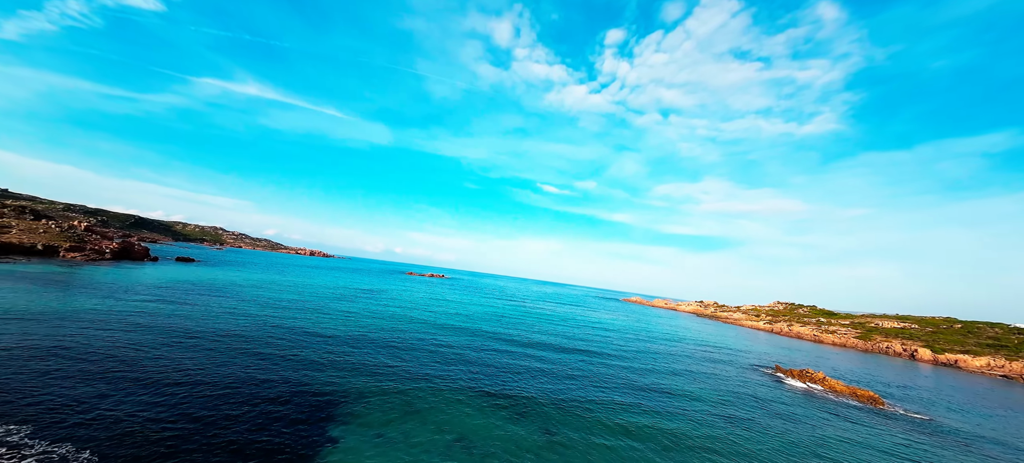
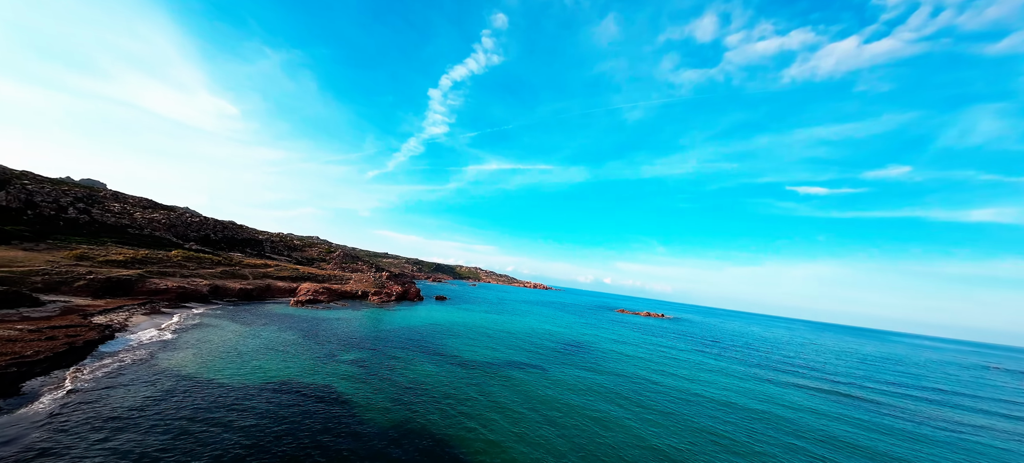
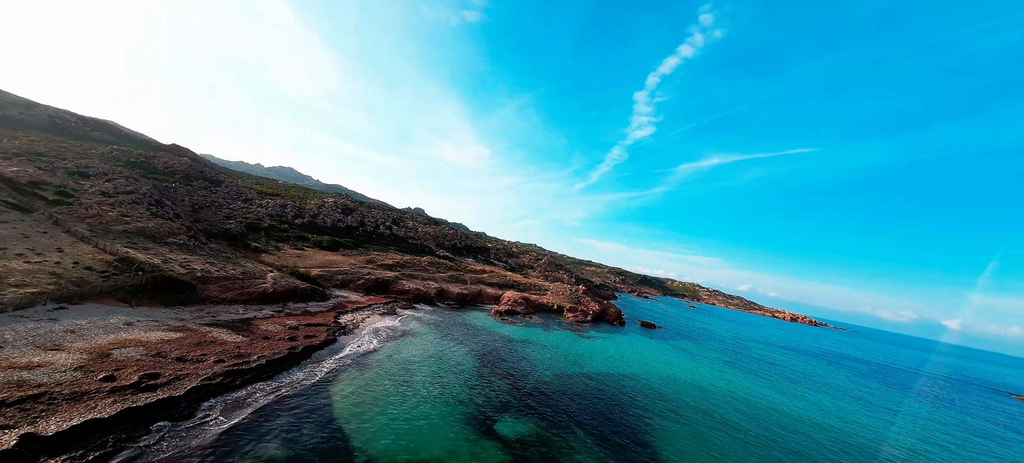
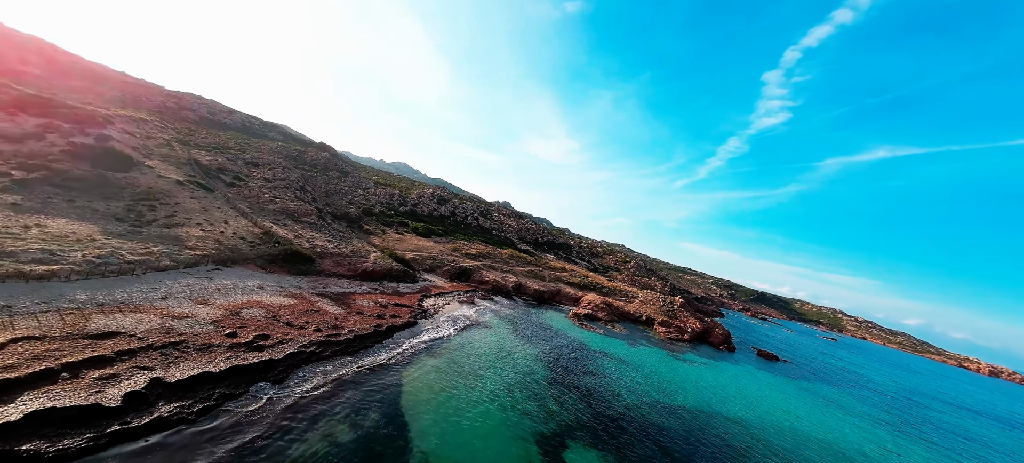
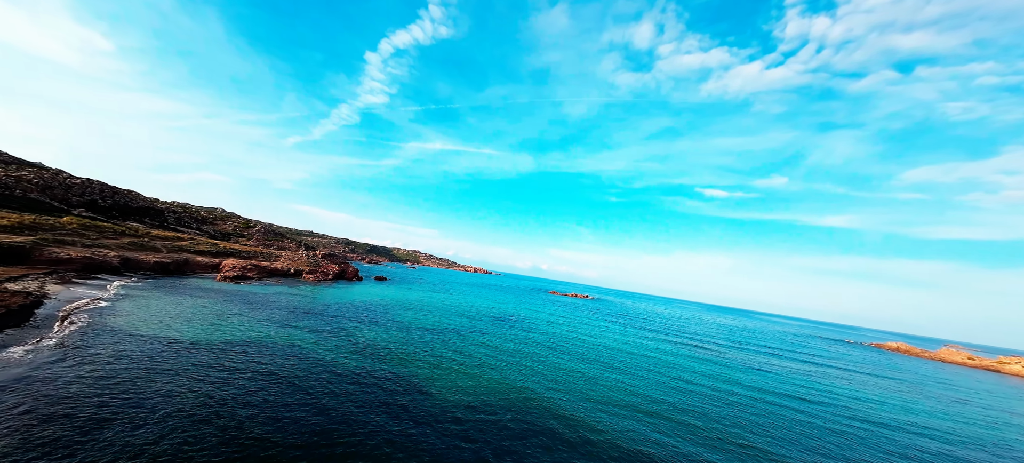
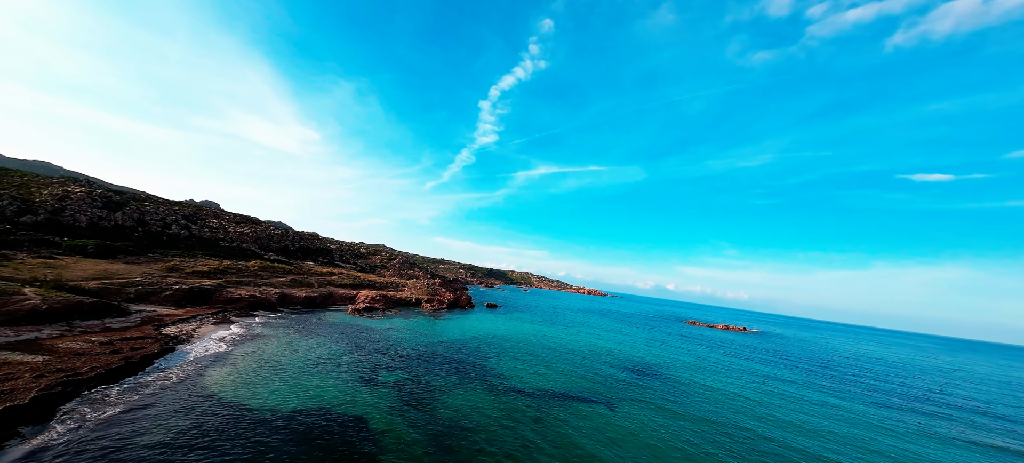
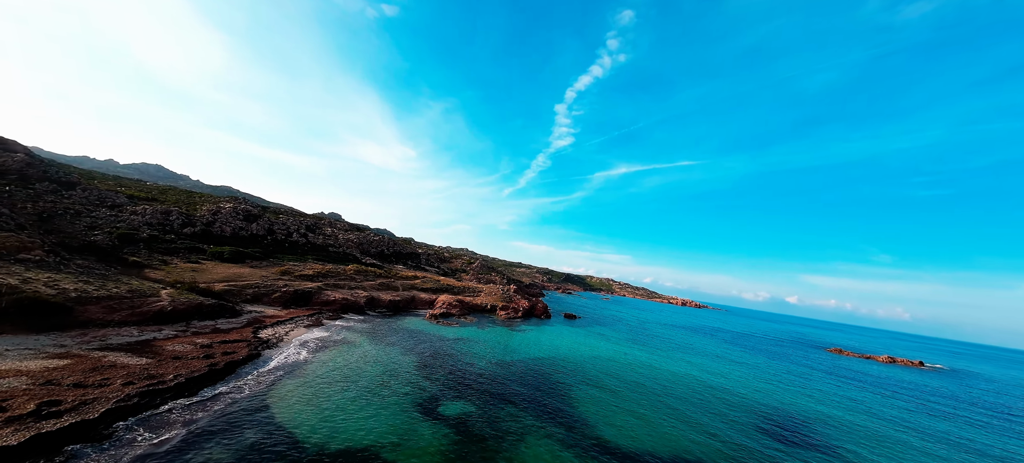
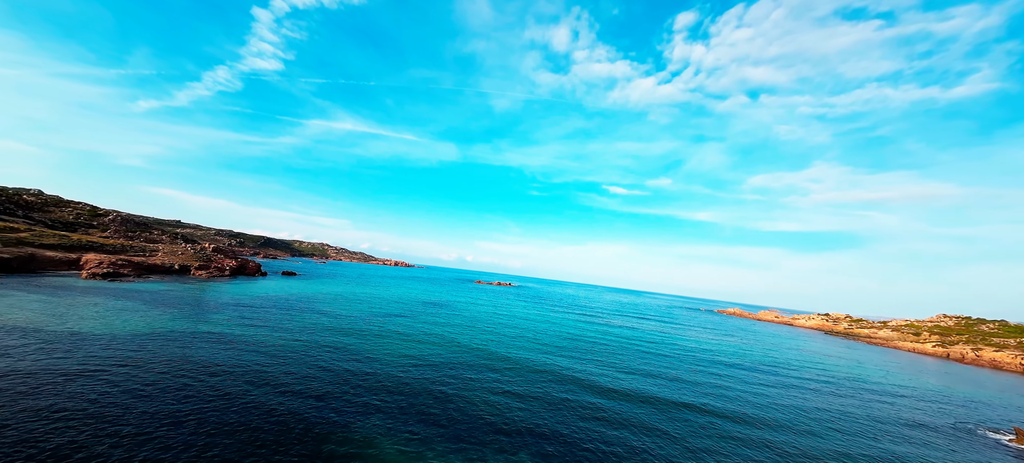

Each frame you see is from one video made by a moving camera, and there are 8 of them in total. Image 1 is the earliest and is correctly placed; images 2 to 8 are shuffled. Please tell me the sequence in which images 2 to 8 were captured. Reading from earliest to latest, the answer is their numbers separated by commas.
8, 5, 2, 6, 7, 3, 4
